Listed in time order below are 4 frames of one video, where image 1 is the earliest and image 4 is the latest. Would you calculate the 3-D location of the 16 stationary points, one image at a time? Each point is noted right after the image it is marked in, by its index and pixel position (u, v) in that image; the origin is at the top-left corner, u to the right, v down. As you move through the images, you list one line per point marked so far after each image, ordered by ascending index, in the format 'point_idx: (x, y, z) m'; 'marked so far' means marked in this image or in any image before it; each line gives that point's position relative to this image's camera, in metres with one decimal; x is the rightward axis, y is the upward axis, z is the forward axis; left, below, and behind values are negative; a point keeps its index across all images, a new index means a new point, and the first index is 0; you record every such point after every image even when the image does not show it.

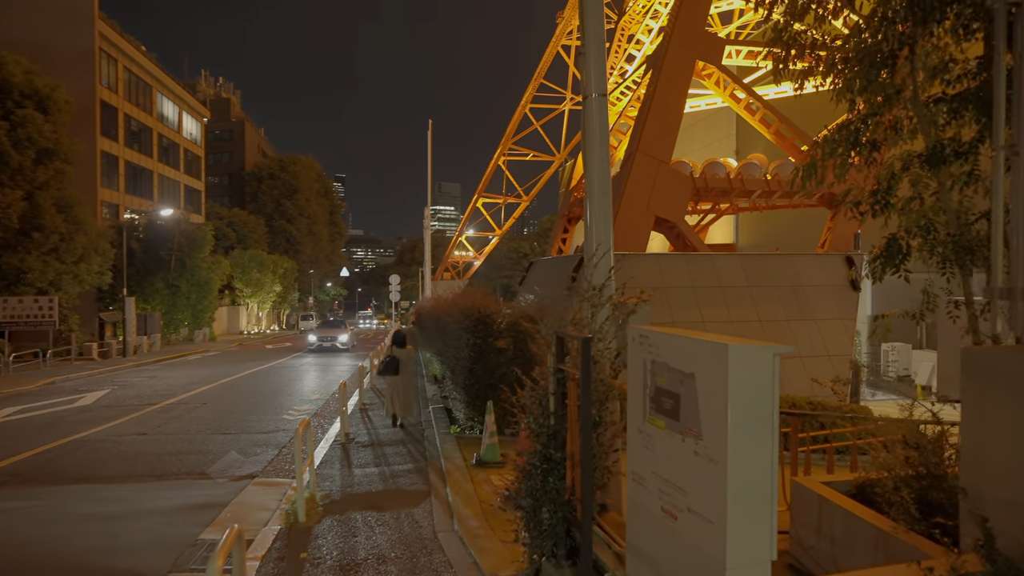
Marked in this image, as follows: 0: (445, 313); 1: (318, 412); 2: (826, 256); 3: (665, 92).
0: (-1.0, -0.4, +8.6) m
1: (-2.4, -1.5, +7.3) m
2: (+4.6, +0.5, +8.8) m
3: (+2.5, +3.3, +10.0) m
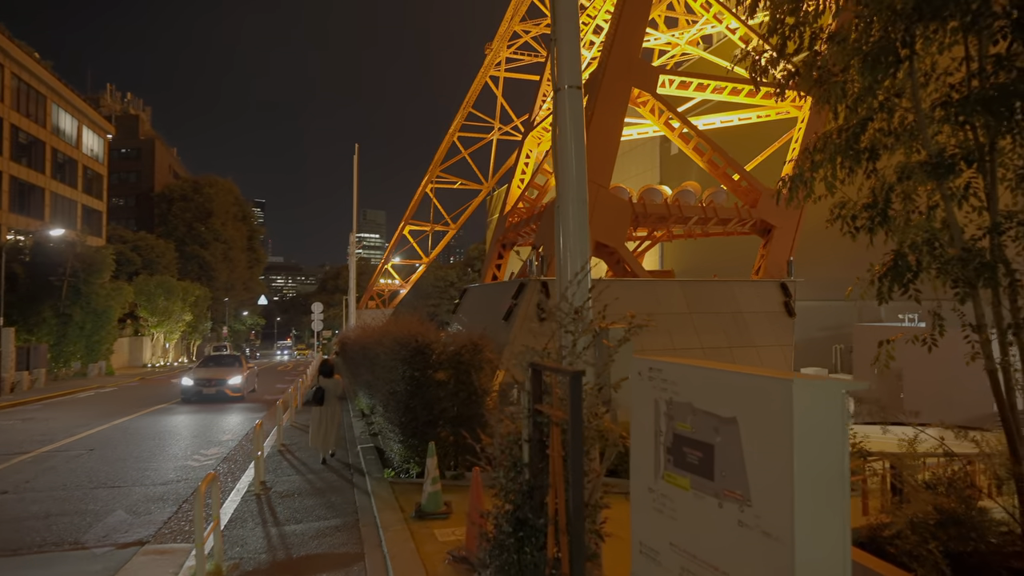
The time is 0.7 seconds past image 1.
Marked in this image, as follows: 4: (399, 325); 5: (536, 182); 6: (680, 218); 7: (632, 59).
0: (-1.9, -0.7, +8.0) m
1: (-3.0, -1.8, +6.4) m
2: (+3.7, +0.1, +8.8) m
3: (+1.5, +2.8, +9.9) m
4: (-1.3, -0.4, +6.7) m
5: (+0.6, +2.3, +13.1) m
6: (+2.7, +1.1, +9.6) m
7: (+2.0, +4.0, +10.5) m
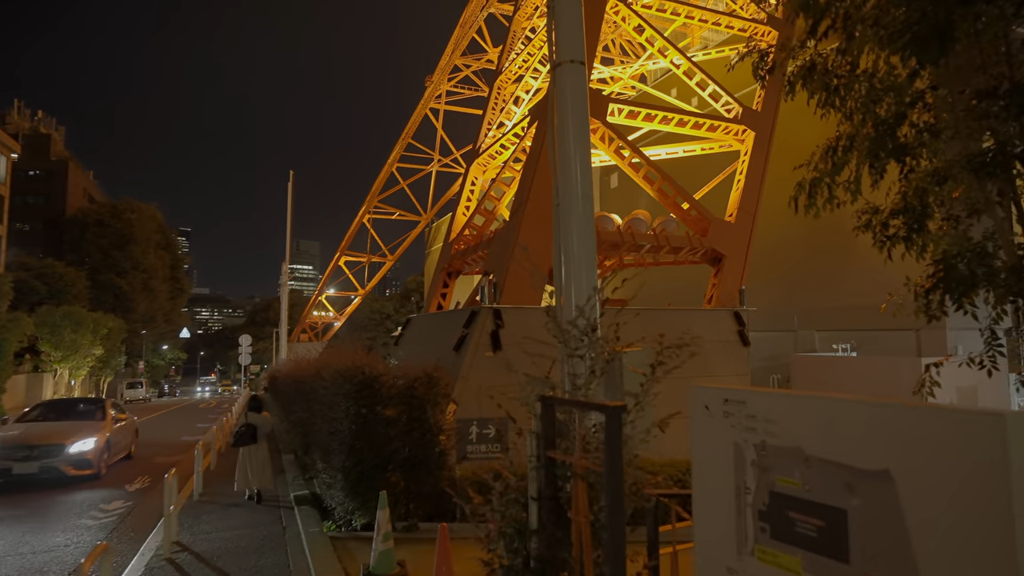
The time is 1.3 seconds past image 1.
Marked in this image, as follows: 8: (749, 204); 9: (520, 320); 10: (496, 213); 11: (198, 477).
0: (-2.5, -1.1, +7.2) m
1: (-3.5, -2.1, +5.5) m
2: (+3.0, -0.3, +8.7) m
3: (+0.7, +2.4, +9.7) m
4: (-1.7, -0.7, +6.1) m
5: (-0.6, +1.7, +12.7) m
6: (+1.9, +0.7, +9.5) m
7: (+1.2, +3.5, +10.4) m
8: (+4.3, +1.5, +10.8) m
9: (+0.1, -0.4, +7.4) m
10: (-0.3, +1.5, +12.2) m
11: (-3.7, -2.2, +7.0) m
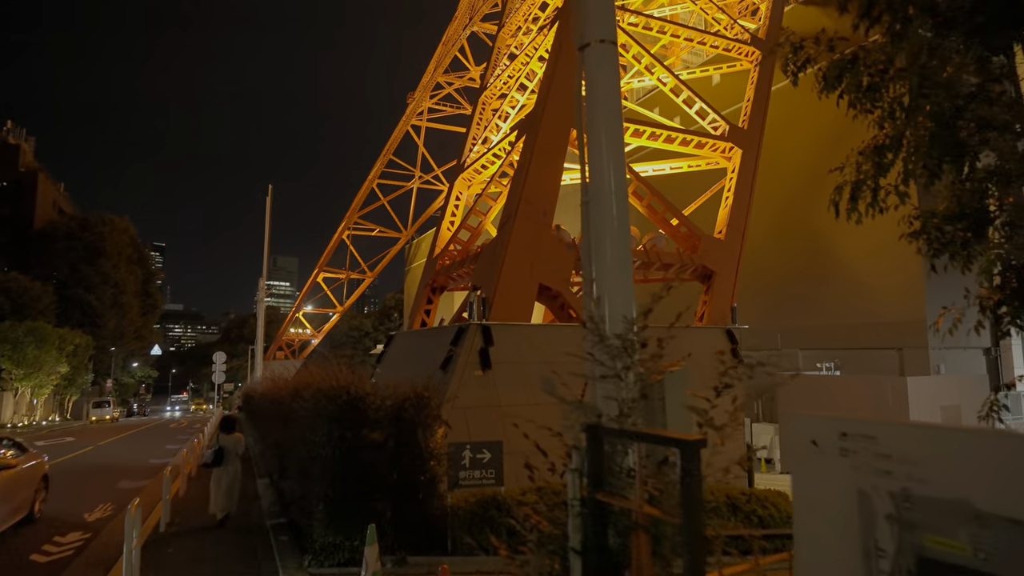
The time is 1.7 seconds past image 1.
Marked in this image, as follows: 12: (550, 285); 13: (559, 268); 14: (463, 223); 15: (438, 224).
0: (-2.6, -1.2, +6.8) m
1: (-3.5, -2.2, +5.0) m
2: (+2.8, -0.6, +8.5) m
3: (+0.5, +2.1, +9.5) m
4: (-1.8, -0.8, +5.8) m
5: (-0.9, +1.3, +12.5) m
6: (+1.7, +0.4, +9.3) m
7: (+1.0, +3.2, +10.3) m
8: (+4.1, +1.2, +10.7) m
9: (0.0, -0.6, +7.1) m
10: (-0.6, +1.2, +12.0) m
11: (-3.8, -2.4, +6.5) m
12: (+0.5, 0.0, +8.3) m
13: (+0.7, +0.3, +8.4) m
14: (-1.0, +1.4, +12.5) m
15: (-1.6, +1.4, +12.9) m
